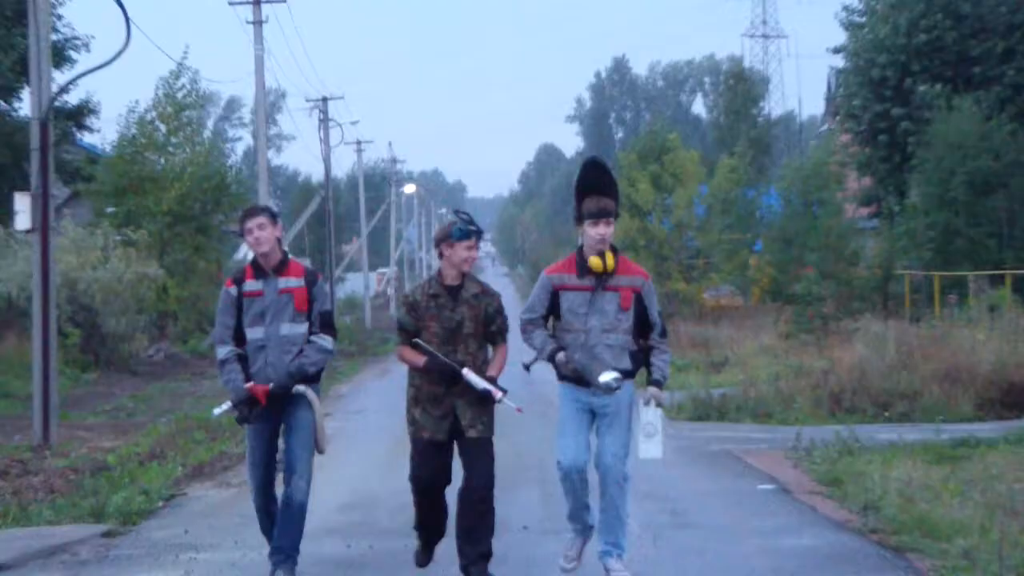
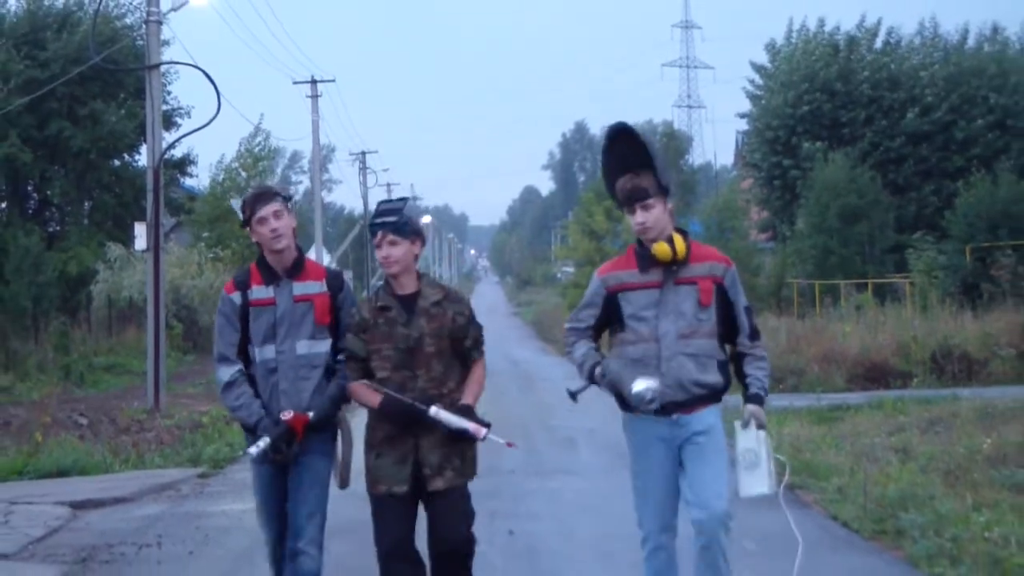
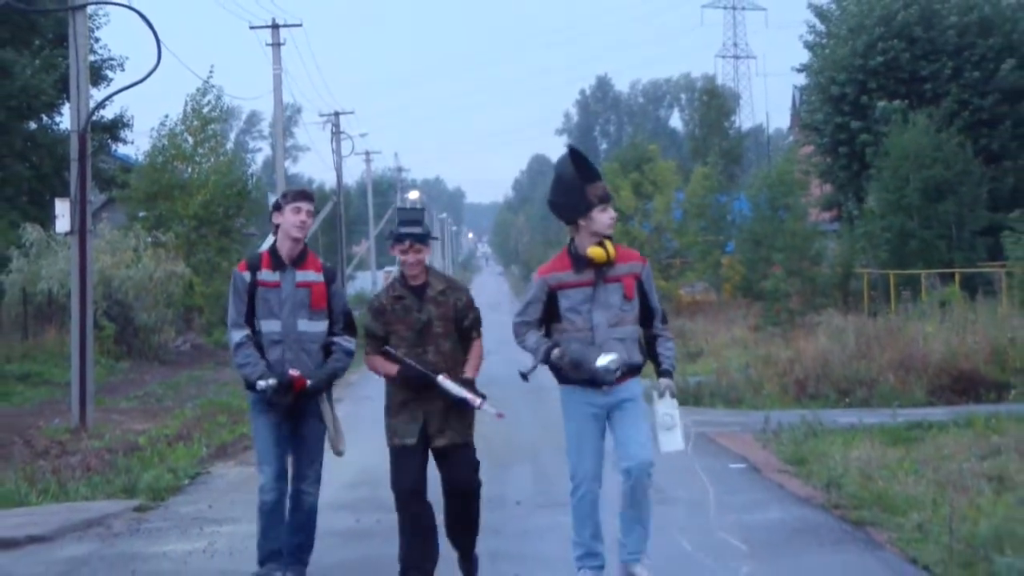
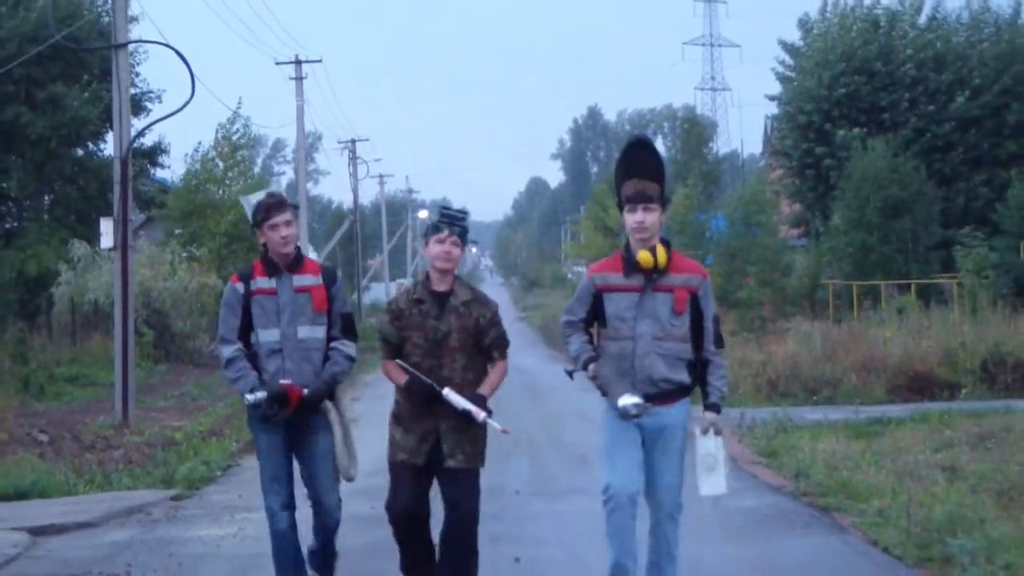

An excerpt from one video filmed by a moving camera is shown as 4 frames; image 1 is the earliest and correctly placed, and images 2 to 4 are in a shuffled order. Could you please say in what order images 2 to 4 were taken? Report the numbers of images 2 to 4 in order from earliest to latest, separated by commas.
3, 4, 2
